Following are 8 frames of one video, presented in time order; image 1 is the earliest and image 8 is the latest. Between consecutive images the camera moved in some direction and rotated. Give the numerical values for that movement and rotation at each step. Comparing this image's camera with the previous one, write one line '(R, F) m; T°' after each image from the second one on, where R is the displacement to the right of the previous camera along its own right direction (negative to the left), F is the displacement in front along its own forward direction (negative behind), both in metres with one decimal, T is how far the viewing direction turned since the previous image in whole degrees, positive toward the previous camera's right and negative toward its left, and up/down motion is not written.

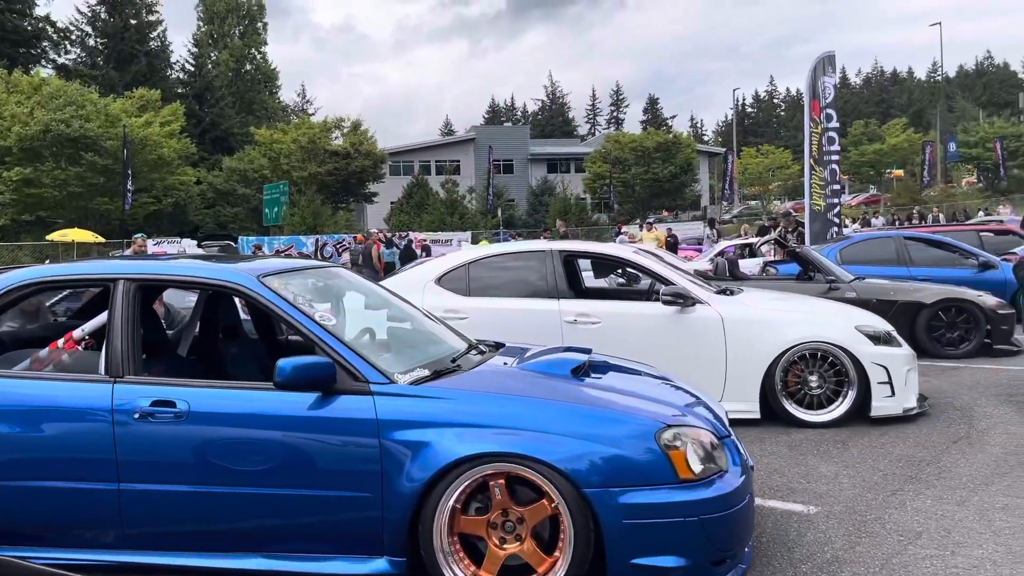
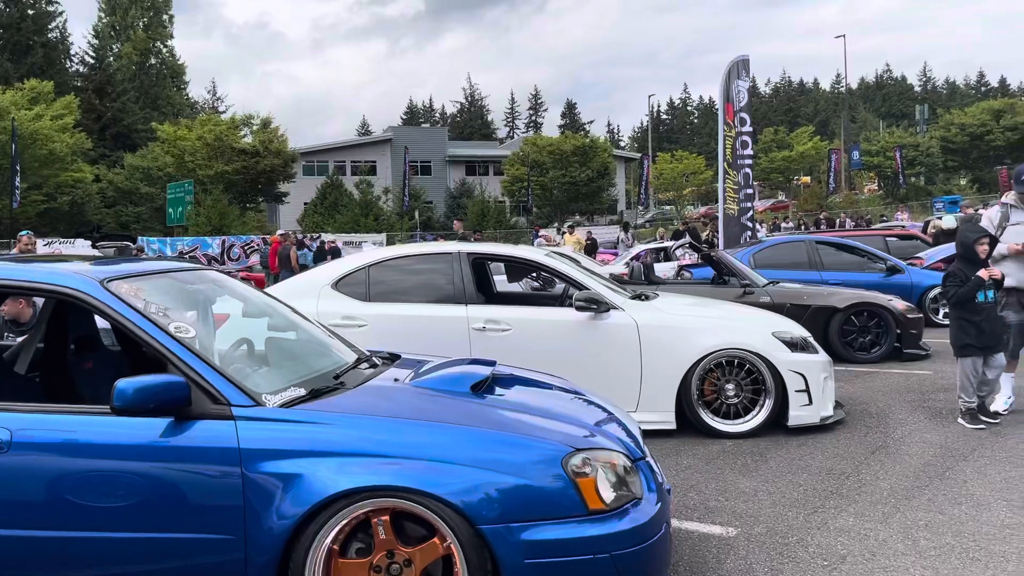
(+0.1, +0.4) m; +5°
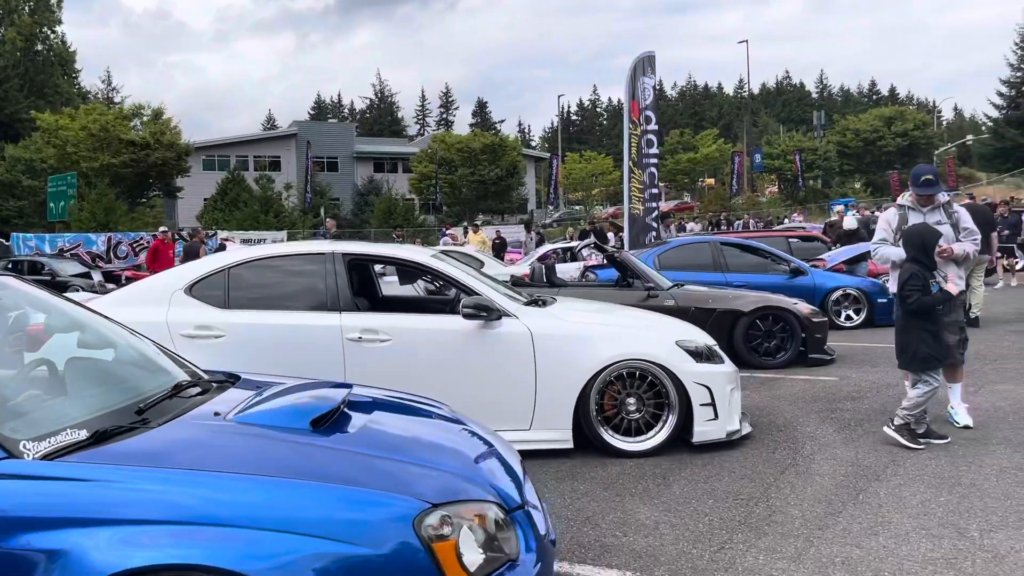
(+0.2, +0.6) m; +6°
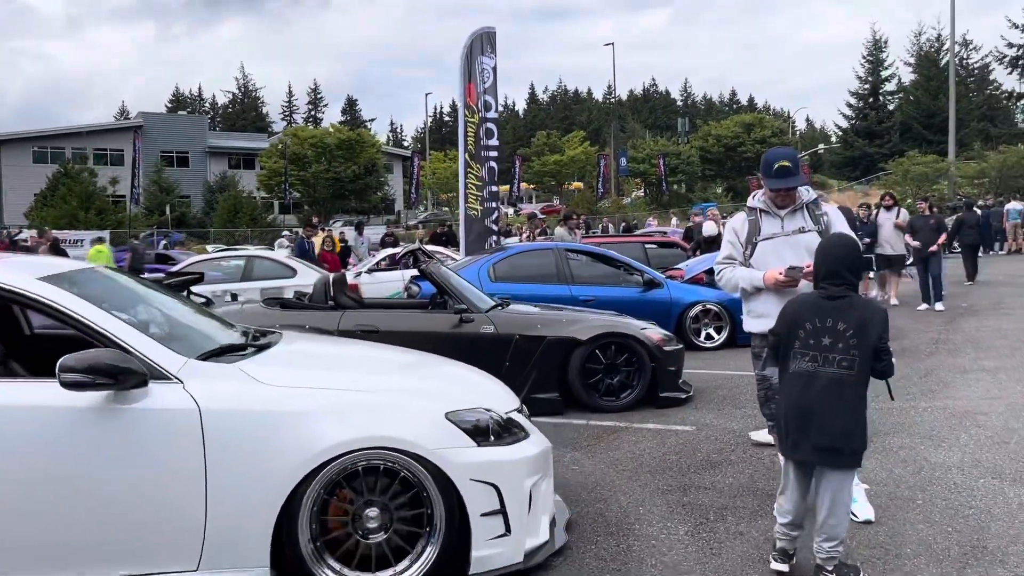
(+0.8, +2.1) m; +8°
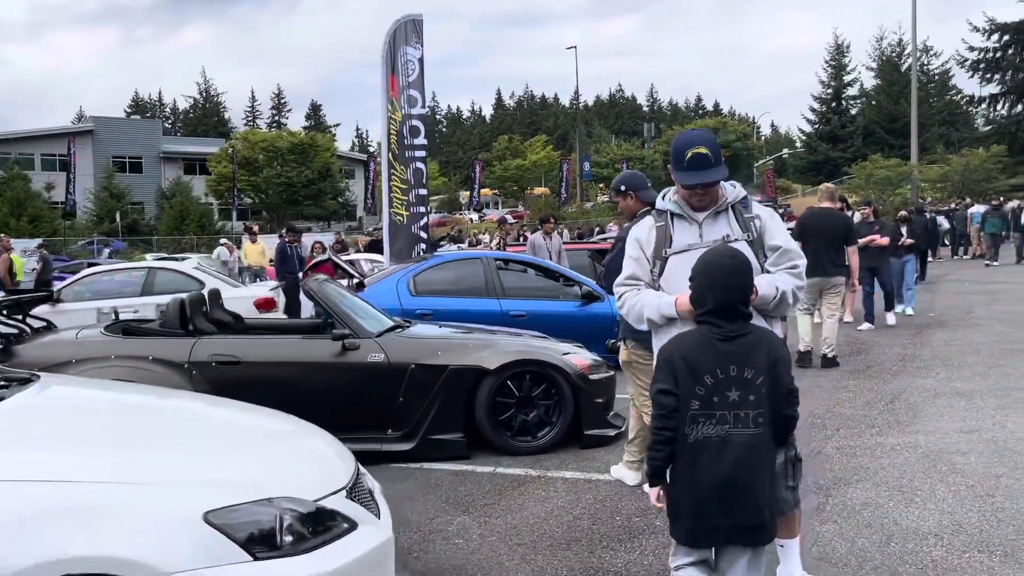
(+0.5, +1.1) m; +2°
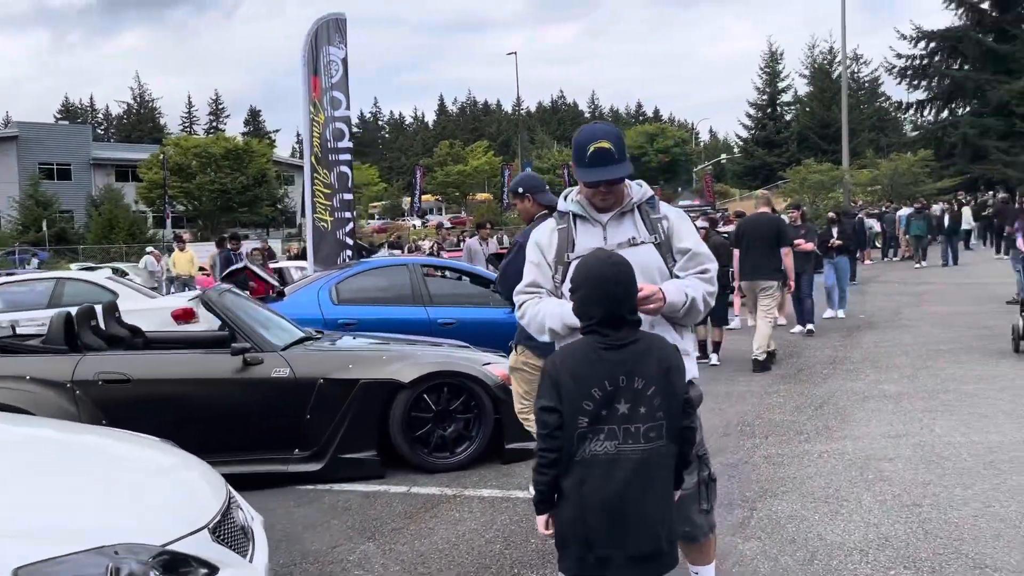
(+0.2, +0.3) m; +4°
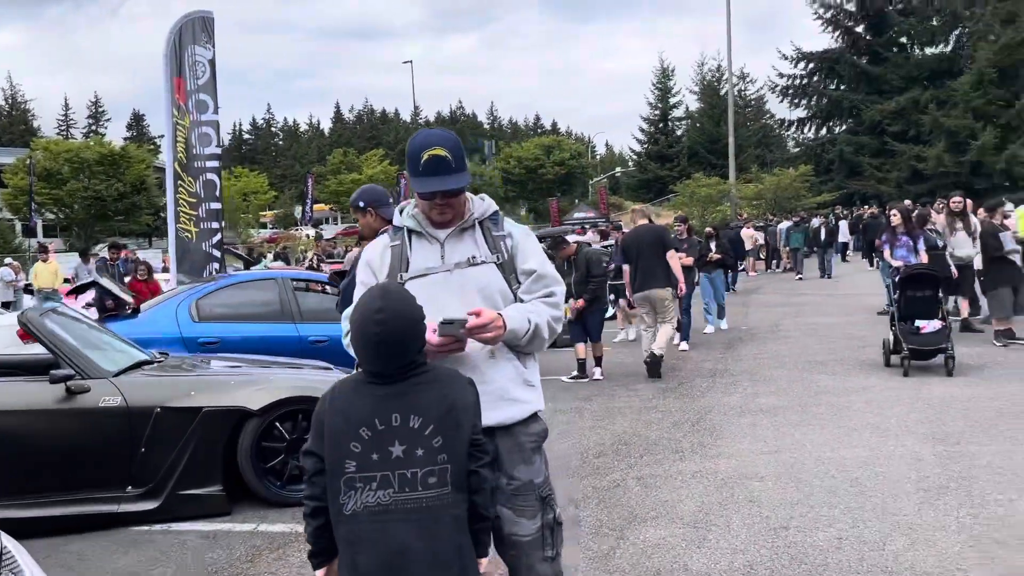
(+0.2, +0.3) m; +7°
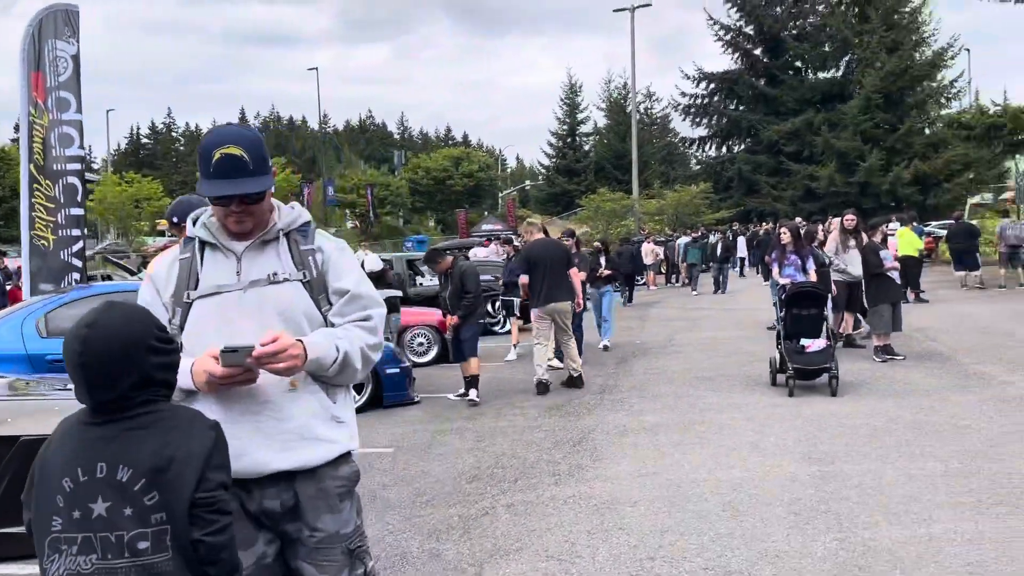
(+0.3, +0.3) m; +6°
